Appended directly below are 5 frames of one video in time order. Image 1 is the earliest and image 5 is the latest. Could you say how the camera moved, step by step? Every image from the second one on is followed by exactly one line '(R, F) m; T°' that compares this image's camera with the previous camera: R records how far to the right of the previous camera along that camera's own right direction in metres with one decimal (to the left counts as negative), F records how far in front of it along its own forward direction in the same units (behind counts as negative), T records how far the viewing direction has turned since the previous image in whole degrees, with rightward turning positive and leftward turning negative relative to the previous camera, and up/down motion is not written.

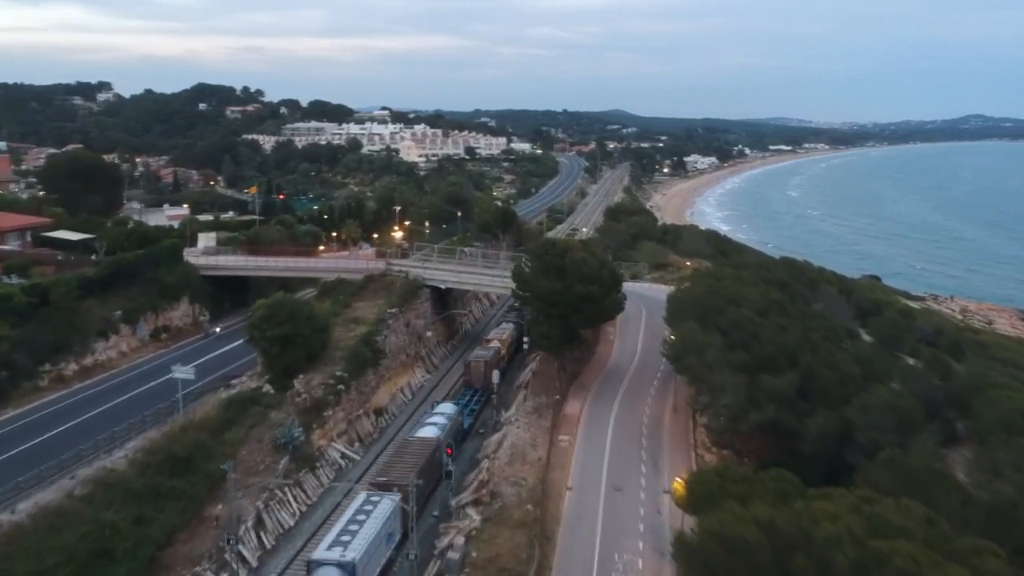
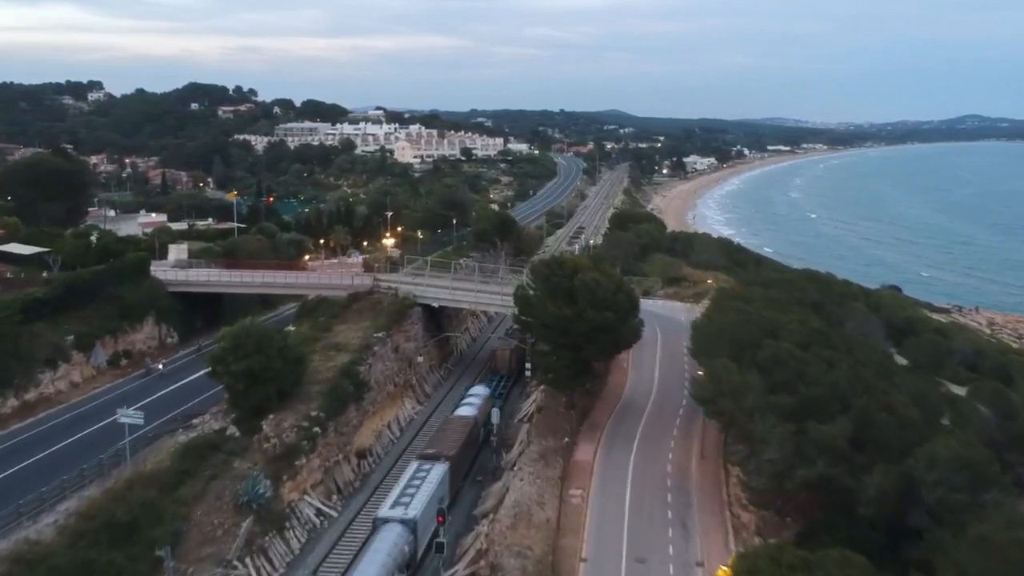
(-0.2, +4.3) m; 0°
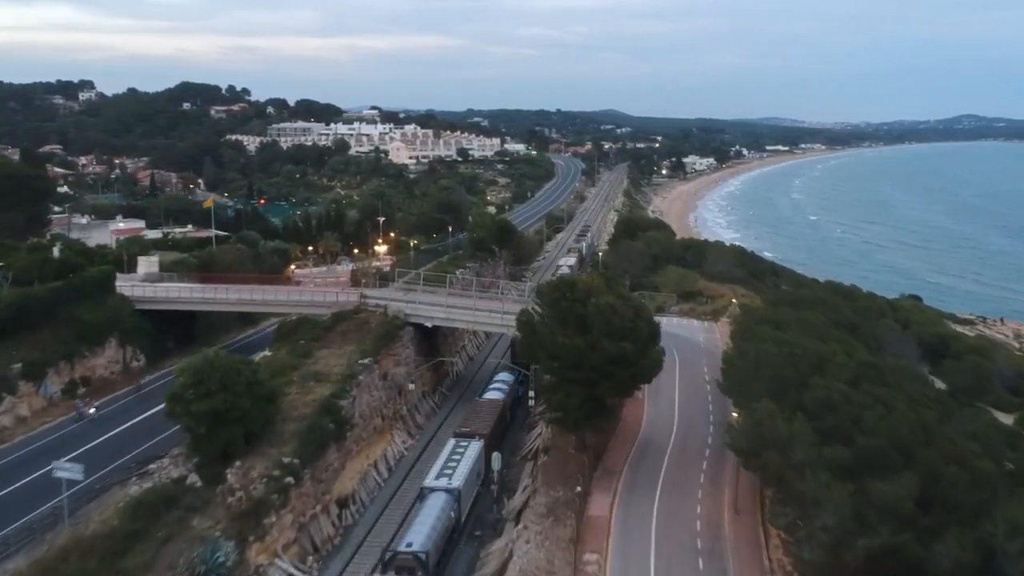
(-0.2, +3.8) m; 0°
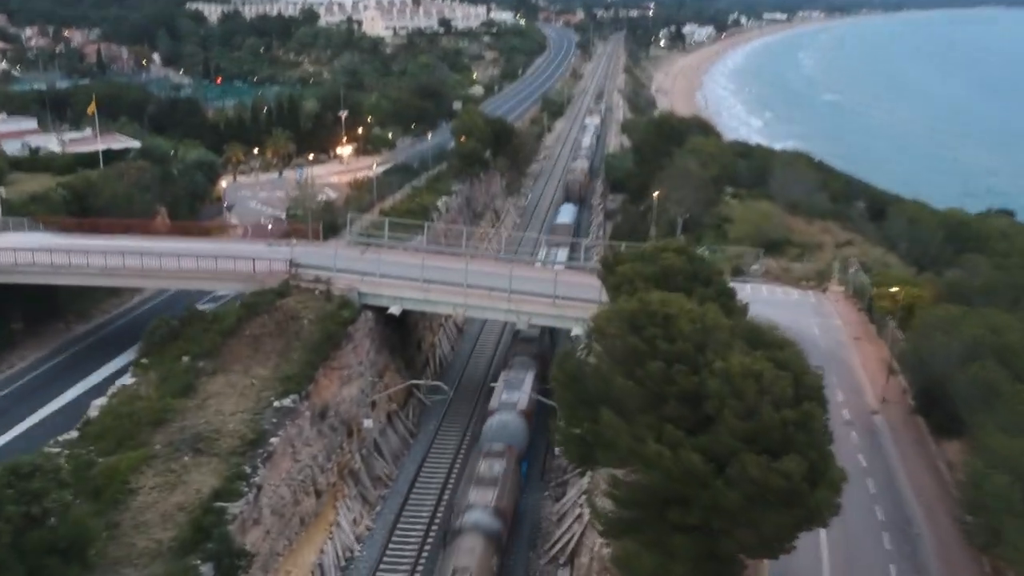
(-0.6, +13.3) m; +1°
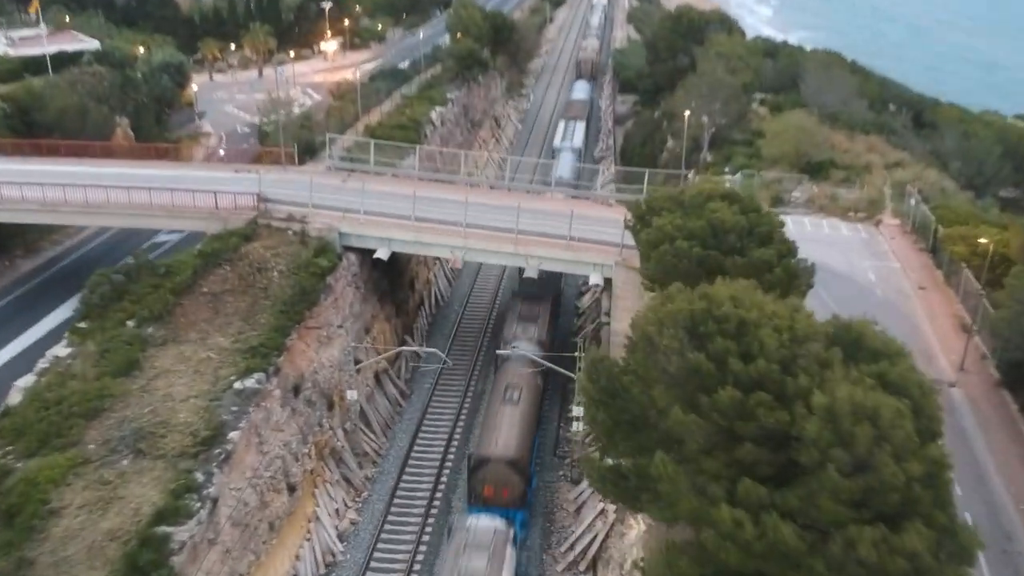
(-0.2, +3.6) m; 0°
